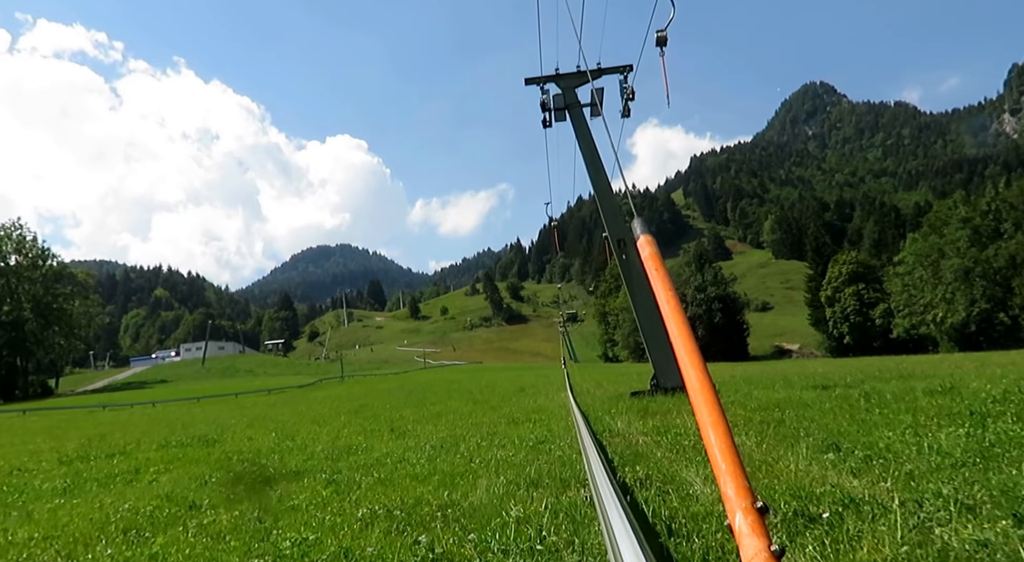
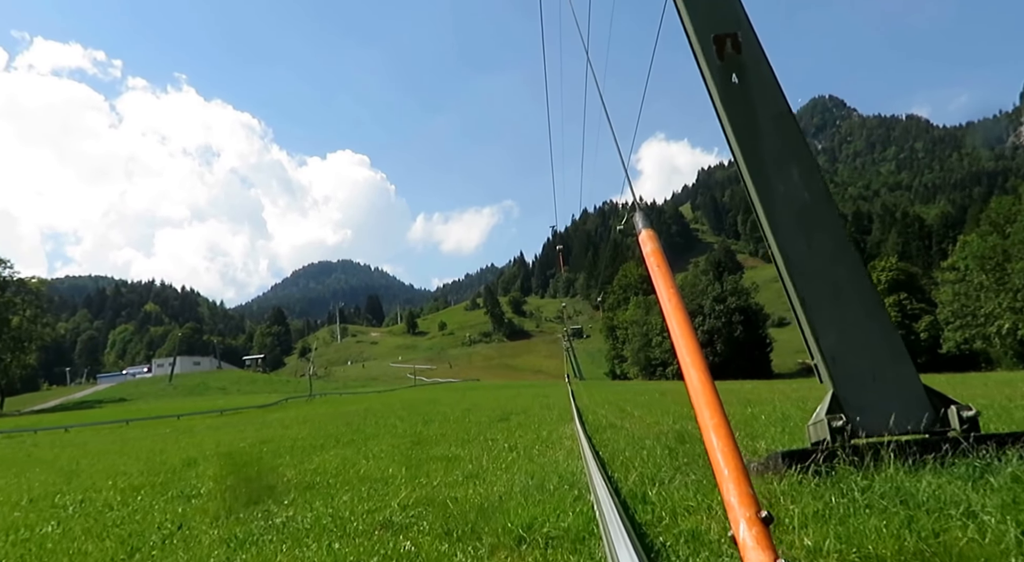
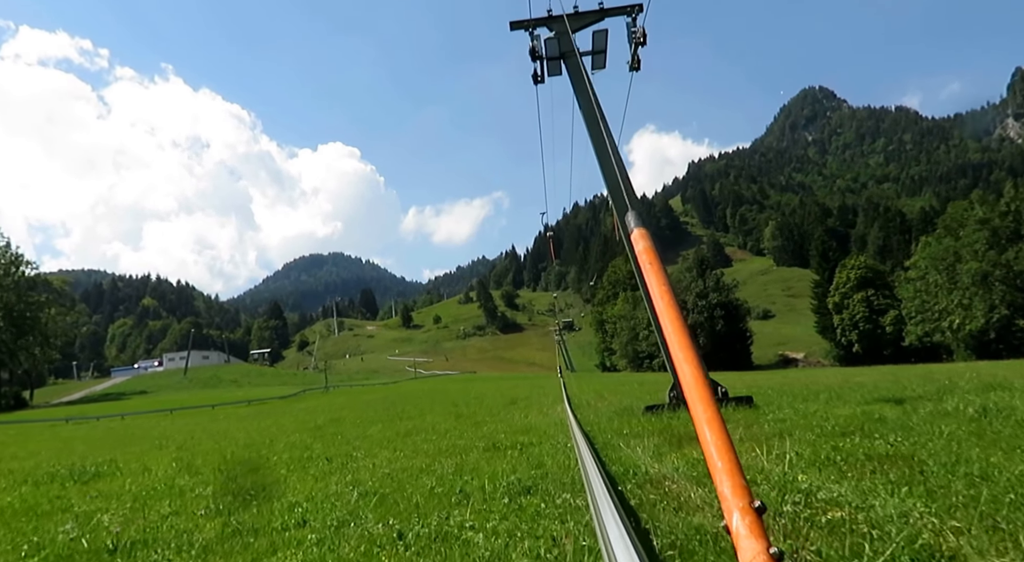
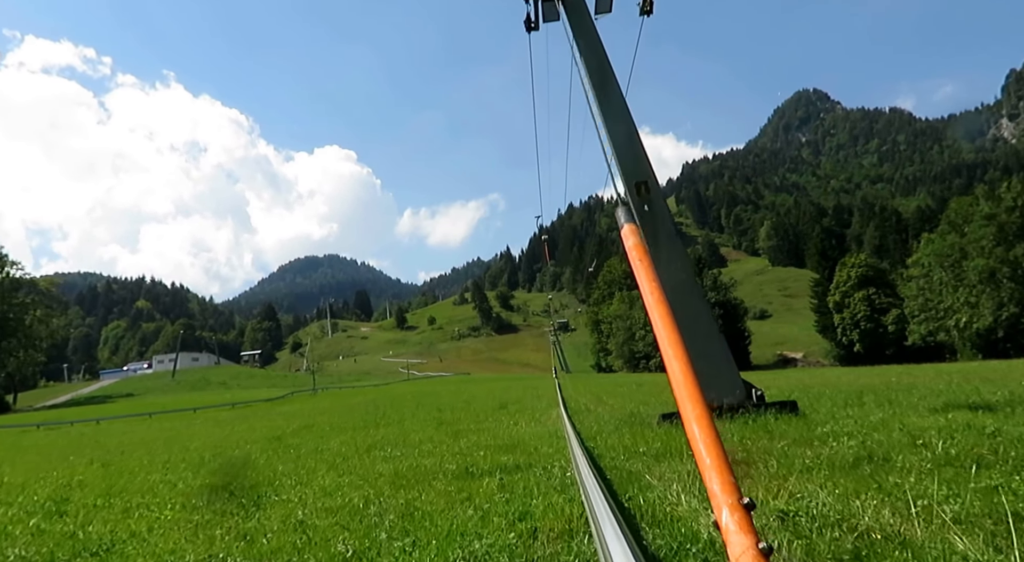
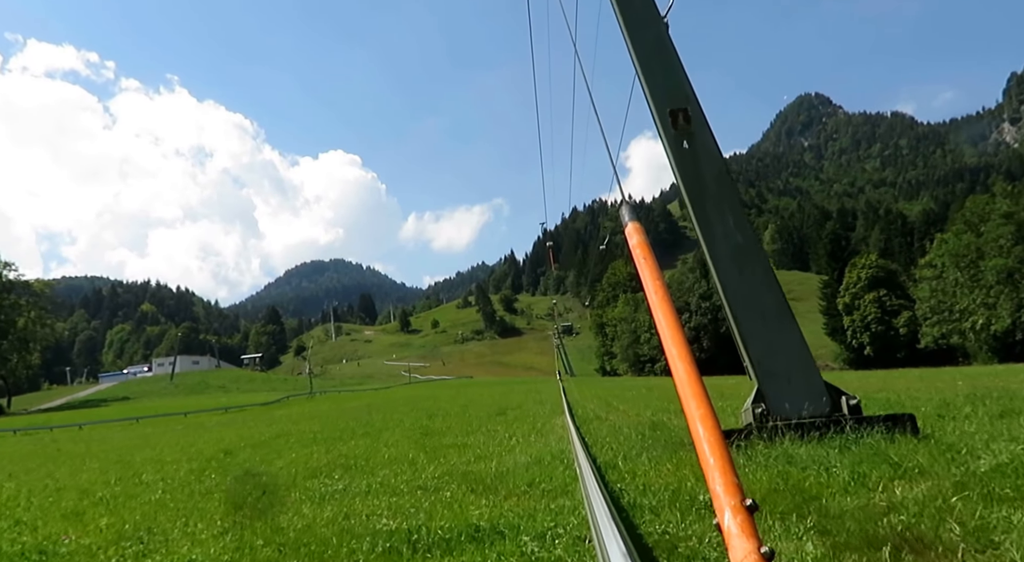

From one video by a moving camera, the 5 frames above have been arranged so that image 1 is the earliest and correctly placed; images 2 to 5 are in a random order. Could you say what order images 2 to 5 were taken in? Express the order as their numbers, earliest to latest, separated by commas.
3, 4, 5, 2
